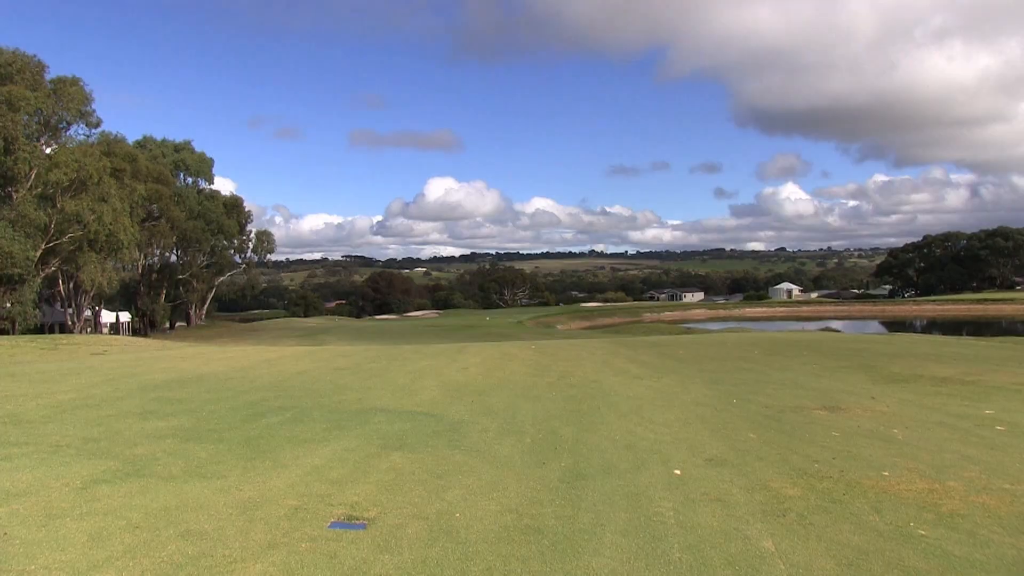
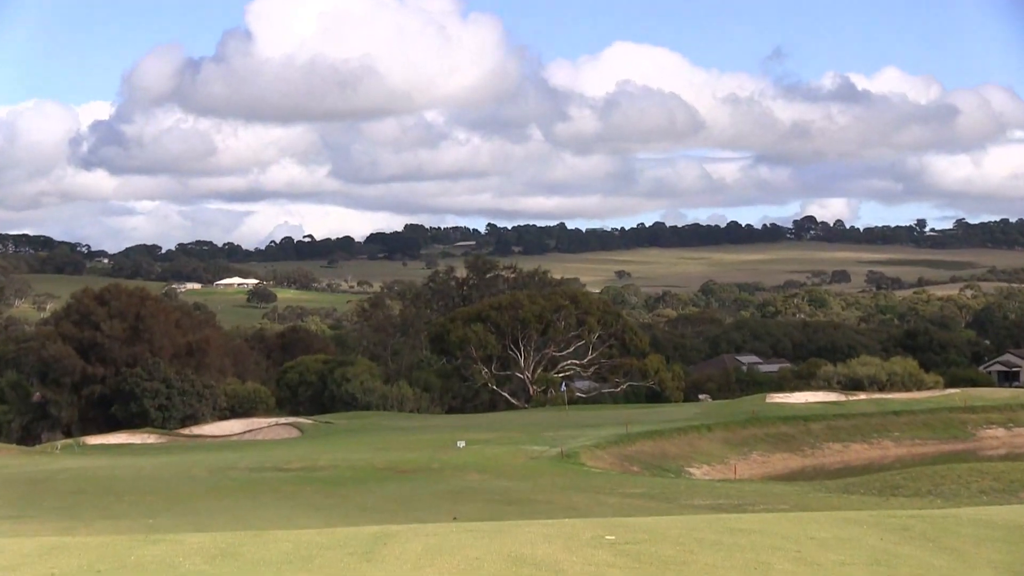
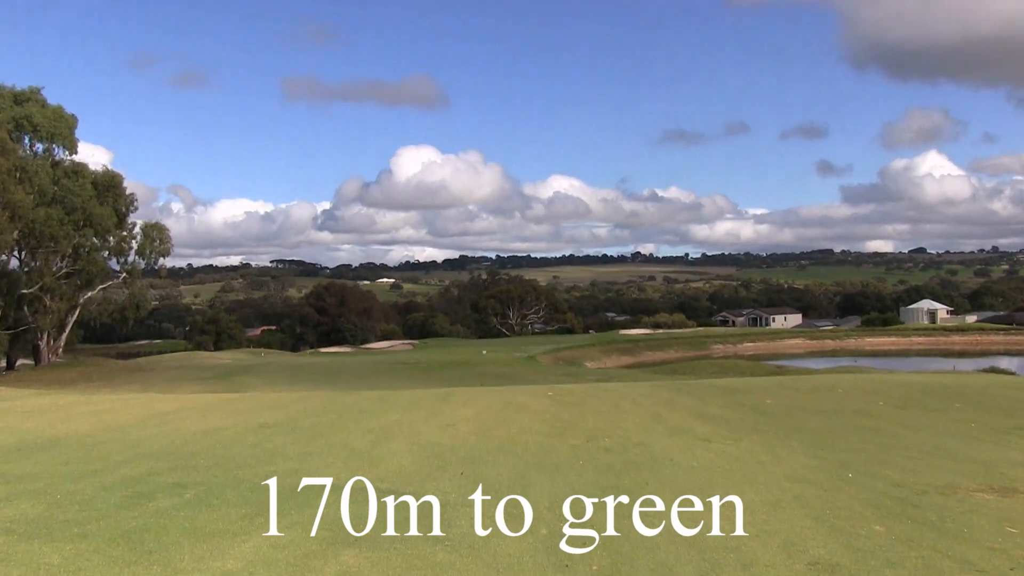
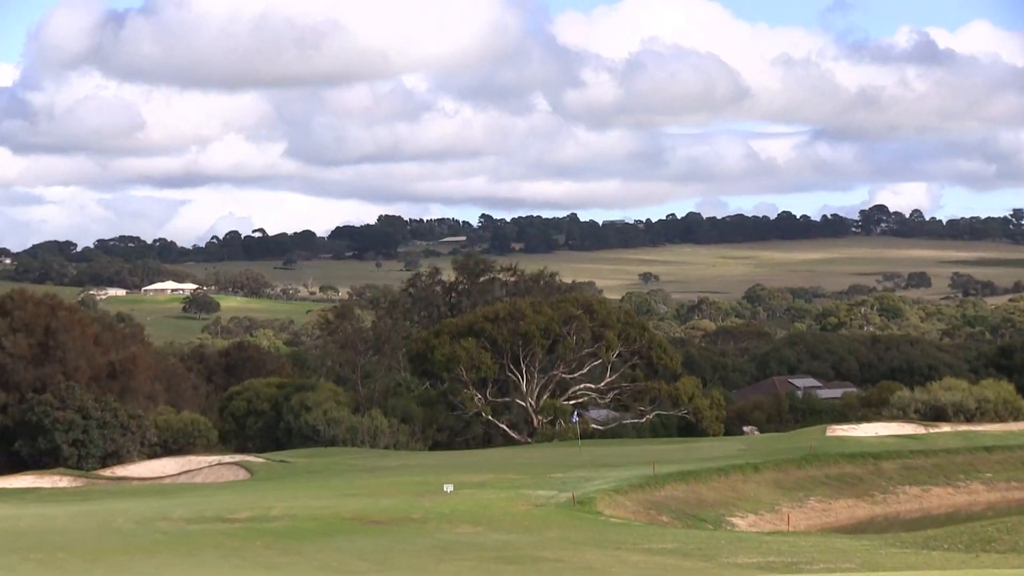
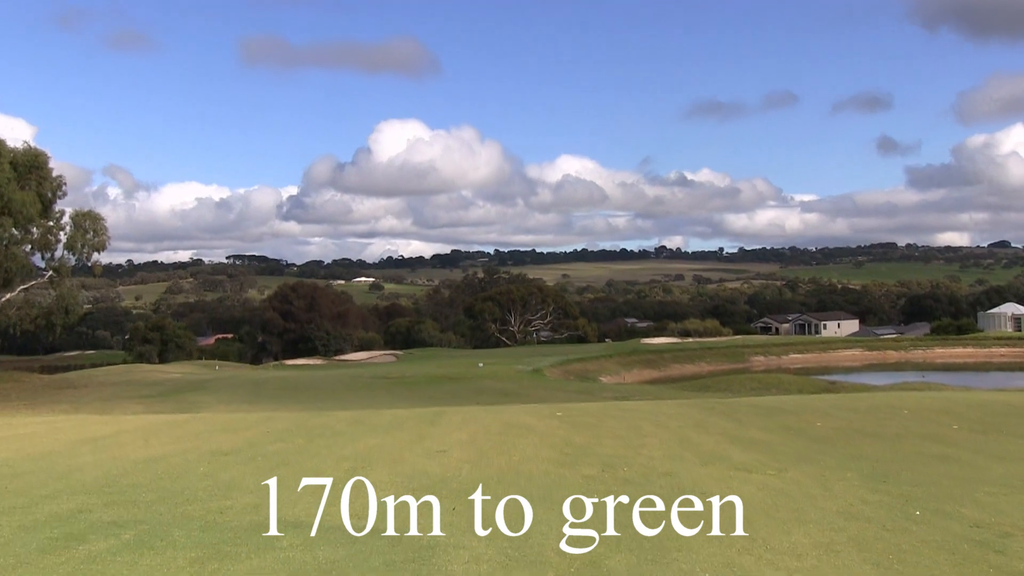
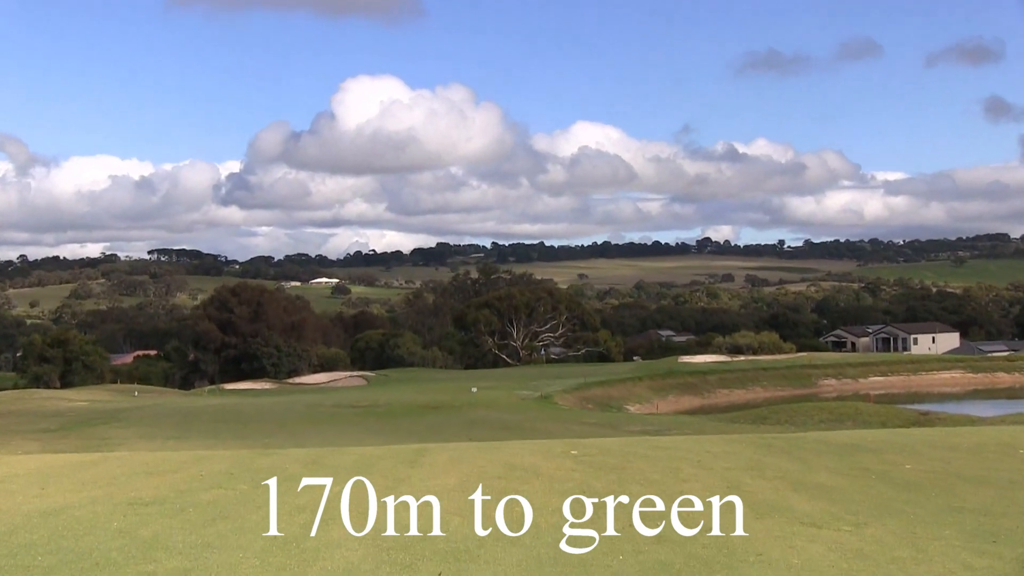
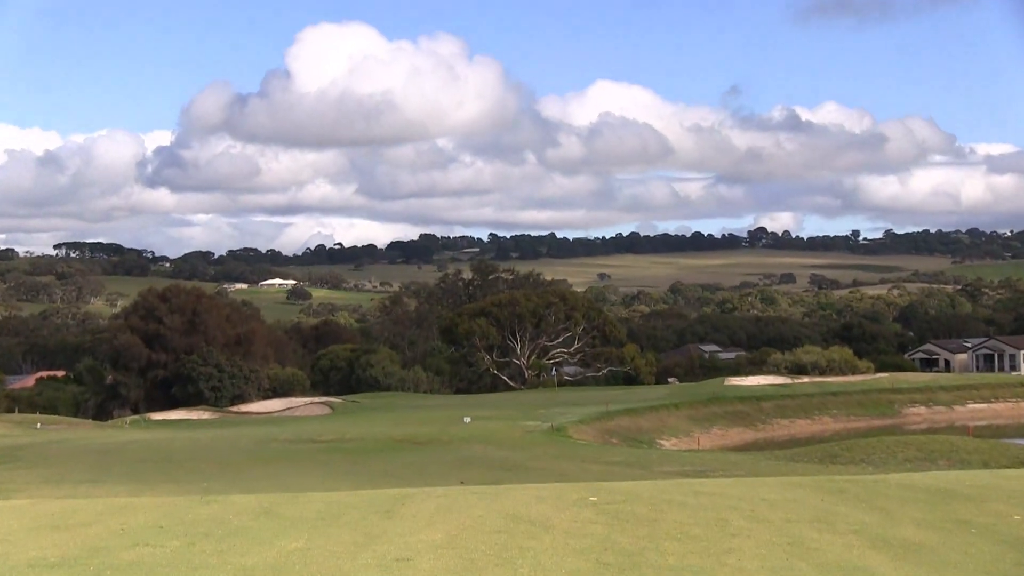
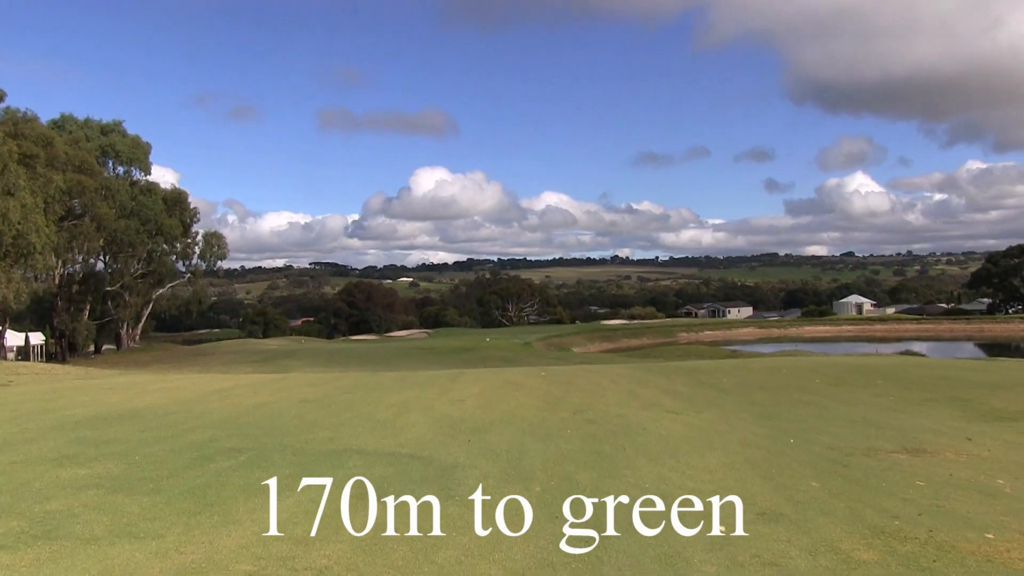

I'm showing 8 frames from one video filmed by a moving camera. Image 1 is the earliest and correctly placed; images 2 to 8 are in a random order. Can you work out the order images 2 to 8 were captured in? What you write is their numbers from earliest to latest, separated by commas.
8, 3, 5, 6, 7, 2, 4
